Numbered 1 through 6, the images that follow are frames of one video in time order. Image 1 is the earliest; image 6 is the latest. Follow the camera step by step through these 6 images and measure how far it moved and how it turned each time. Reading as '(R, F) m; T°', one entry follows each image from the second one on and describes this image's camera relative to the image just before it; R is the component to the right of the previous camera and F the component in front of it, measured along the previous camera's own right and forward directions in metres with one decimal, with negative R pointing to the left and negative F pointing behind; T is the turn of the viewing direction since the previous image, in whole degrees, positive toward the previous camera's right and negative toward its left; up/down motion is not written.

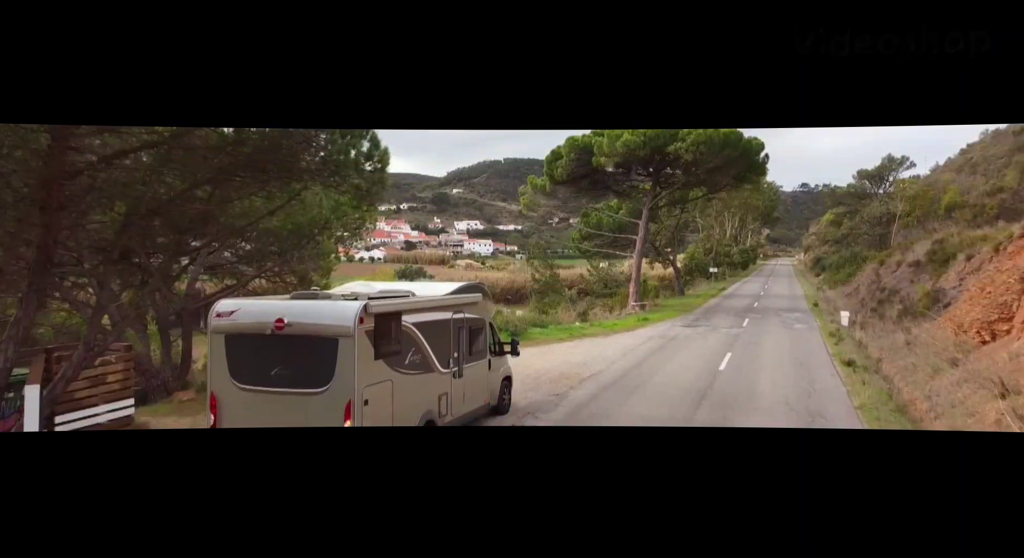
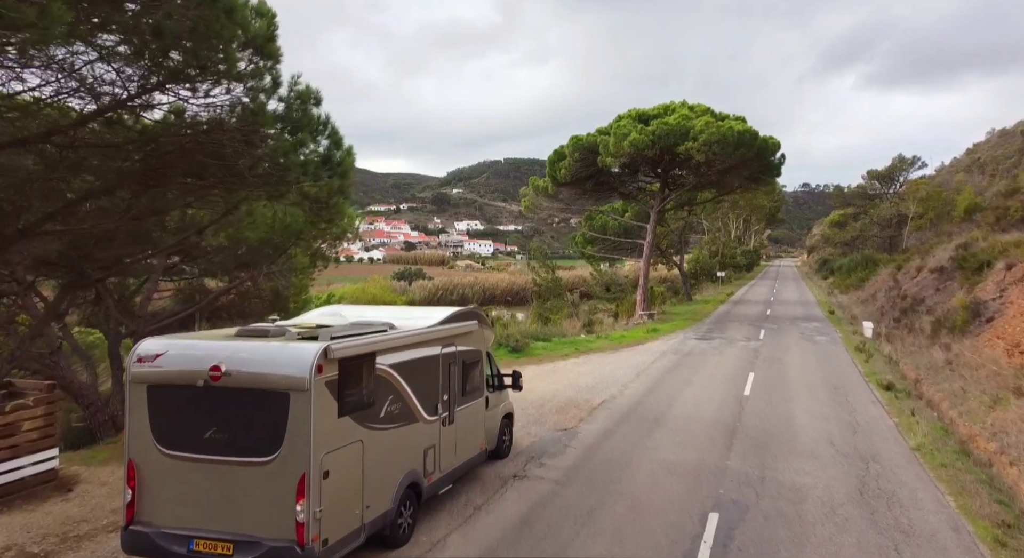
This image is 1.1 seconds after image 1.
(0.0, +1.1) m; 0°
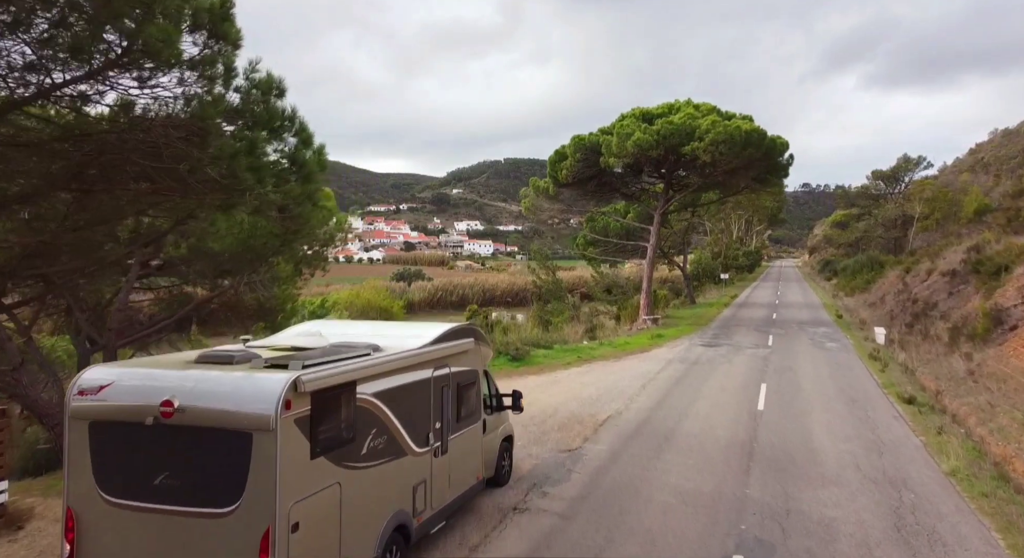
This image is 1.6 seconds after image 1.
(0.0, +0.5) m; 0°
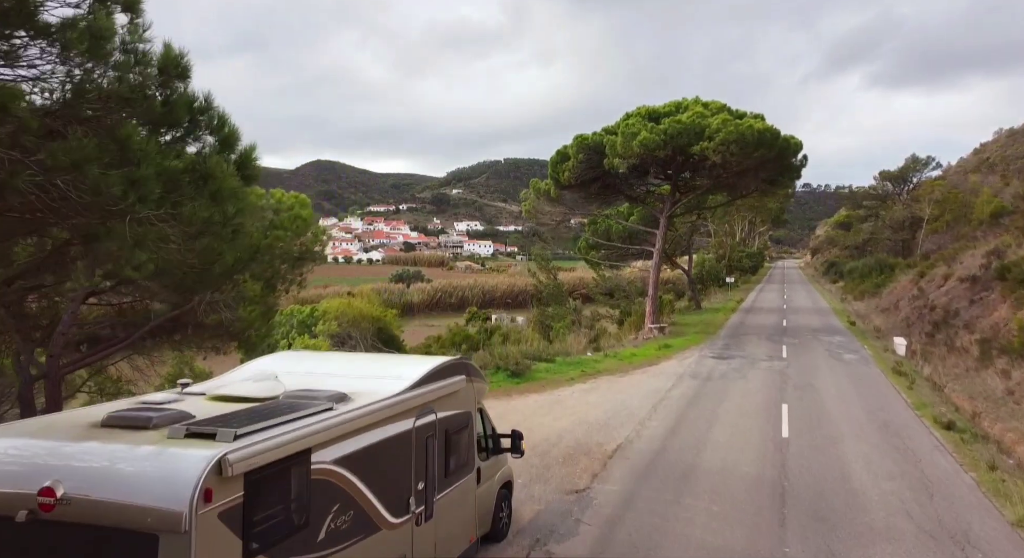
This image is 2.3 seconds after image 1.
(0.0, +0.8) m; 0°
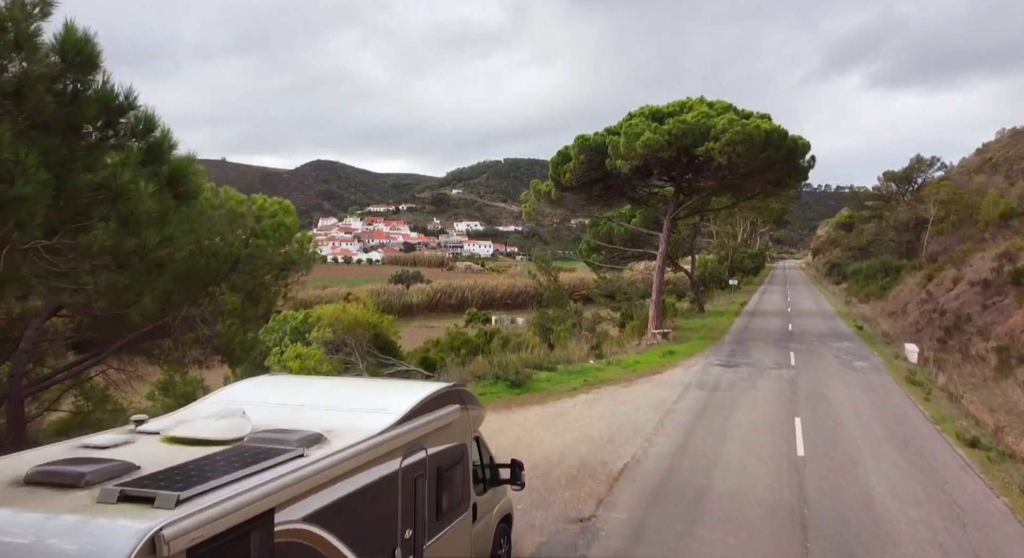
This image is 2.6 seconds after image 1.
(0.0, +0.4) m; 0°
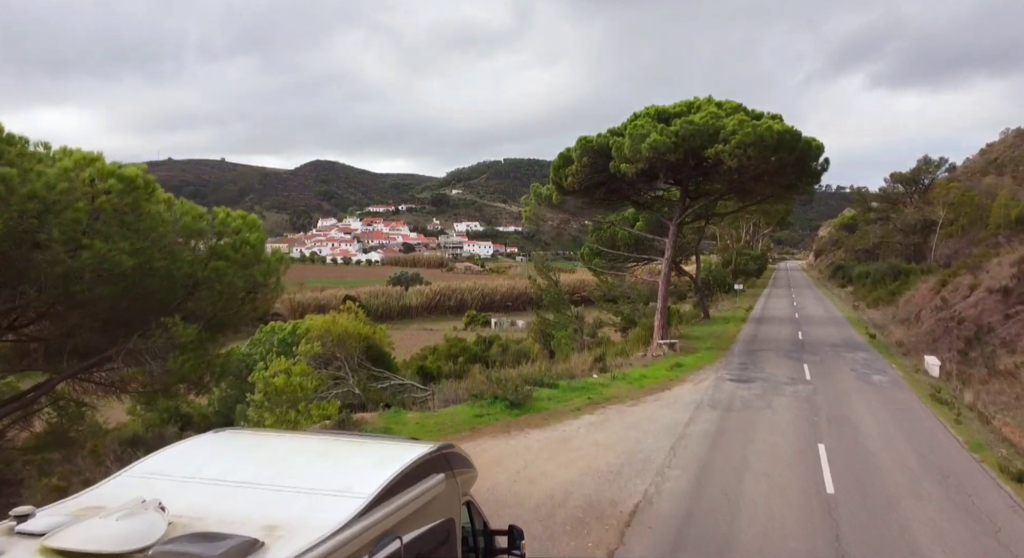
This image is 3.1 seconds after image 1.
(0.0, +0.7) m; 0°
